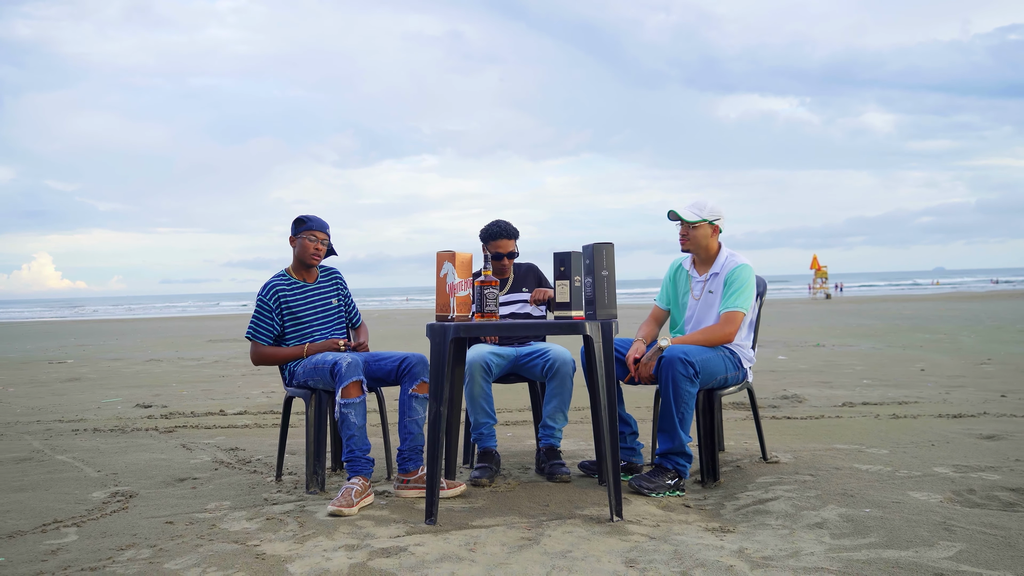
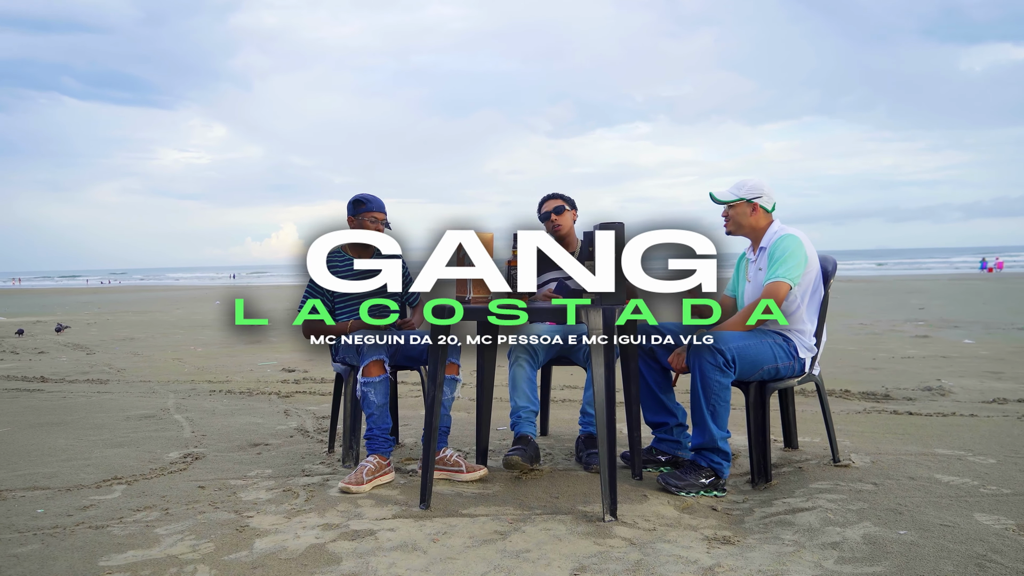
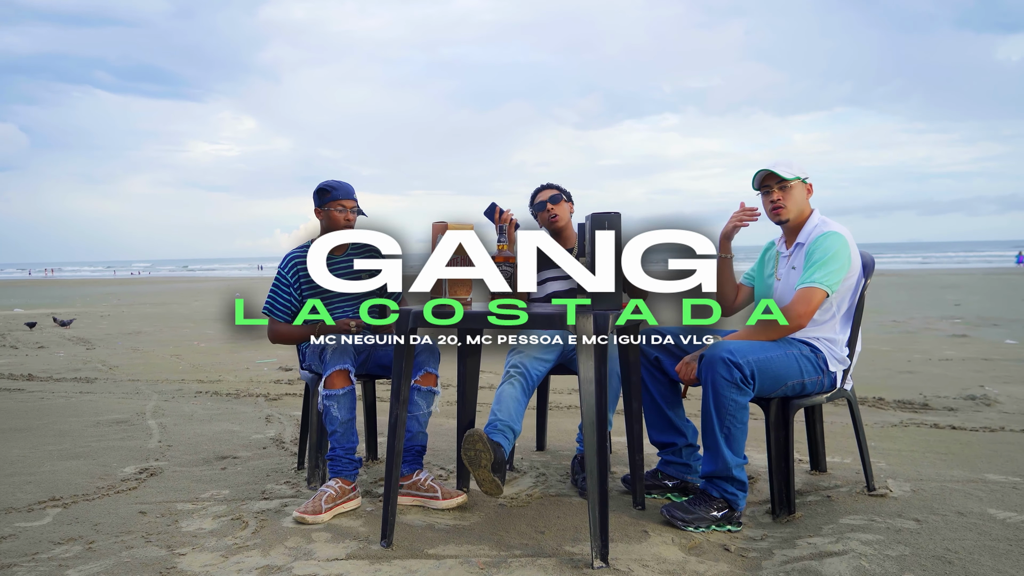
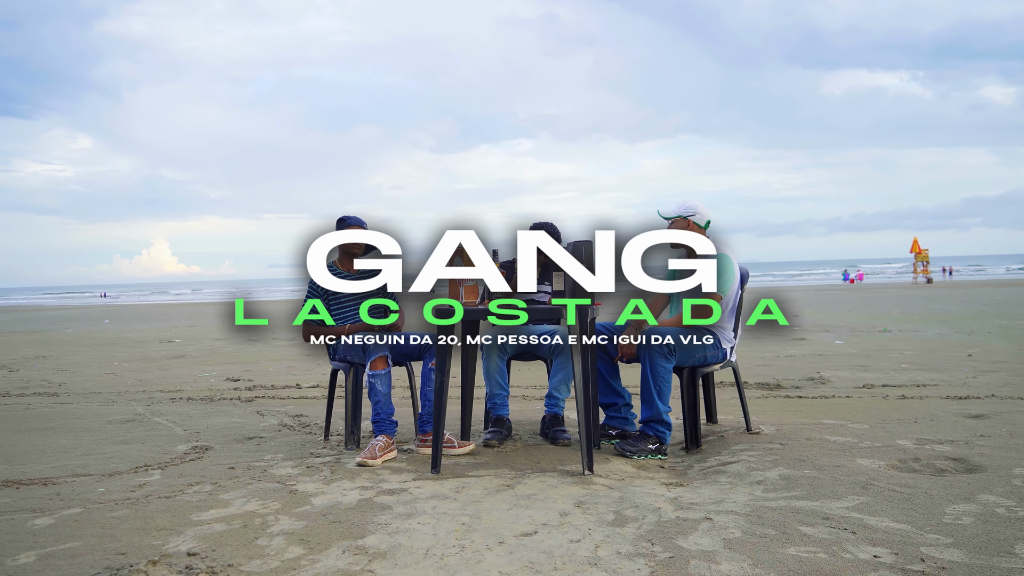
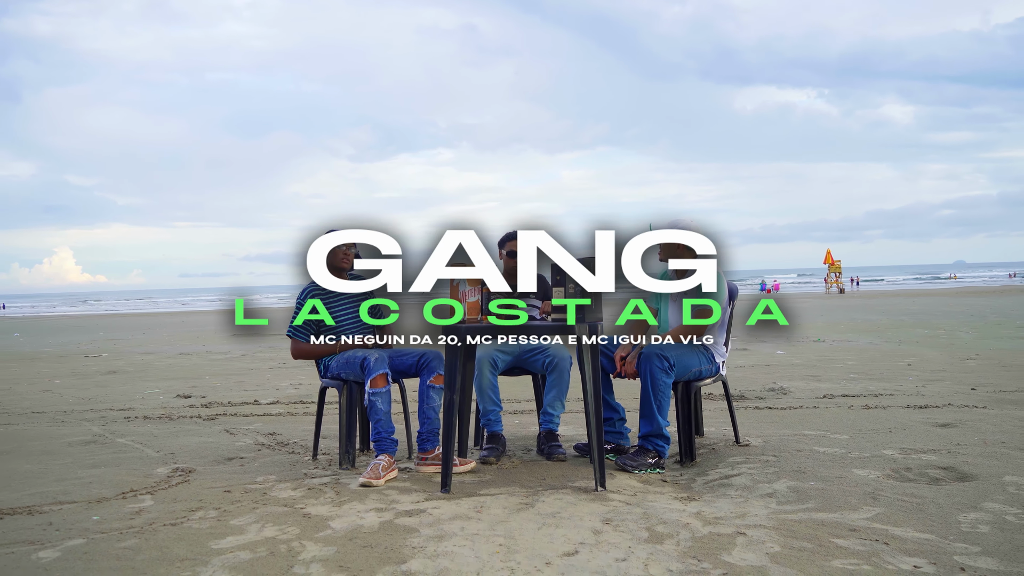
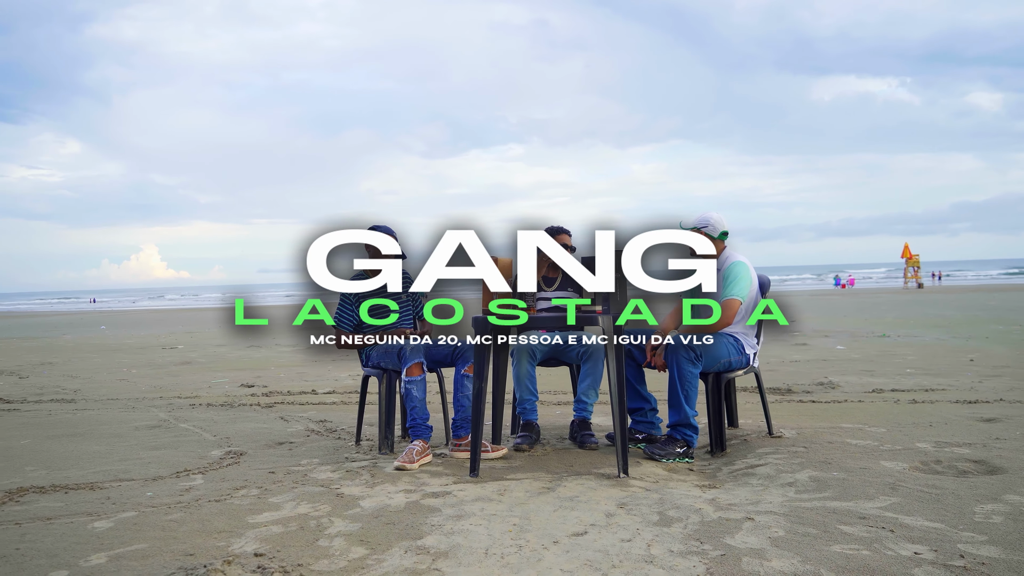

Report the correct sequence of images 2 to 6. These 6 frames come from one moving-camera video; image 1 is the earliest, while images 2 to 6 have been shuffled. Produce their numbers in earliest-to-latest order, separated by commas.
5, 6, 4, 2, 3
